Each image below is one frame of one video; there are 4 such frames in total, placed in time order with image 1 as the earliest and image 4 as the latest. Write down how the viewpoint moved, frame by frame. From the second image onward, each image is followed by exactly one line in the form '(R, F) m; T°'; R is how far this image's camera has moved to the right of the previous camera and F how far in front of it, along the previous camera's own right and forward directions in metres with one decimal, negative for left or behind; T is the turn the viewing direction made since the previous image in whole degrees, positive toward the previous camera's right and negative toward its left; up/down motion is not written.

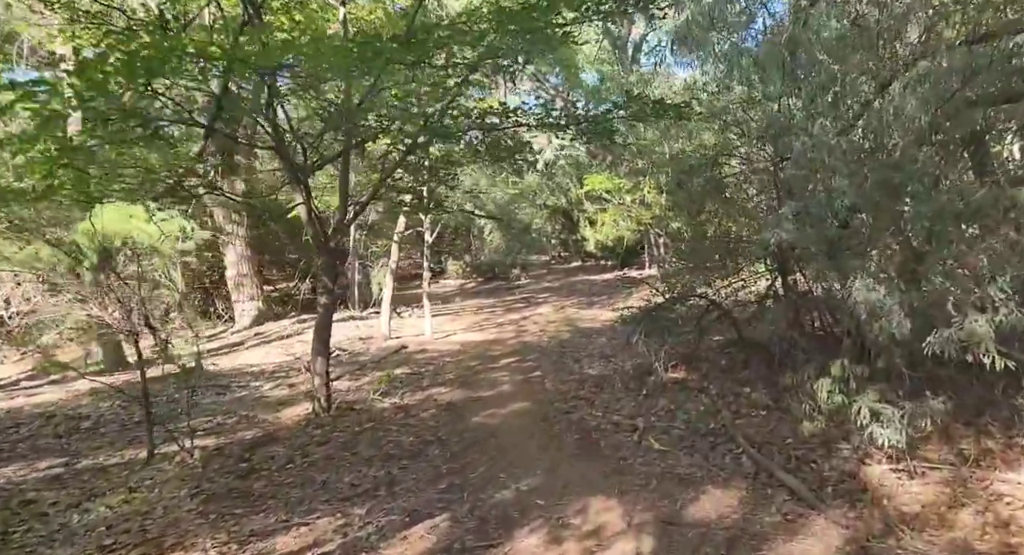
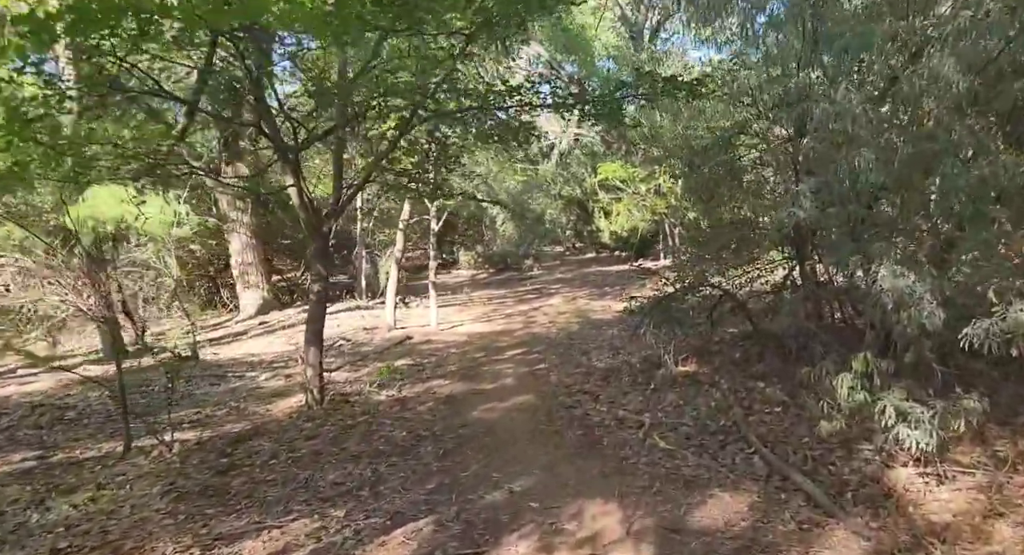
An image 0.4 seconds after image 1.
(+0.2, +0.4) m; -1°
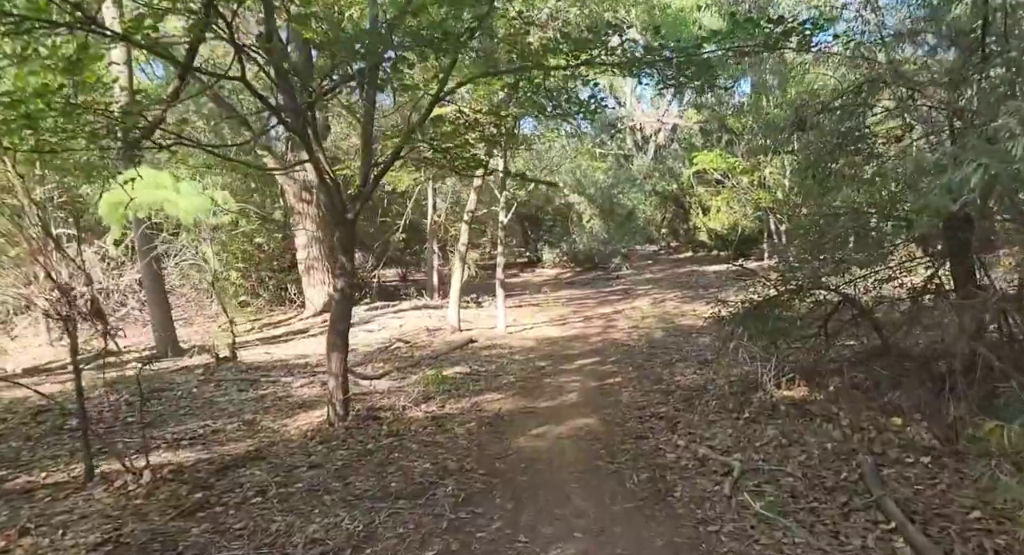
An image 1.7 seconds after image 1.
(+0.3, +1.4) m; -8°
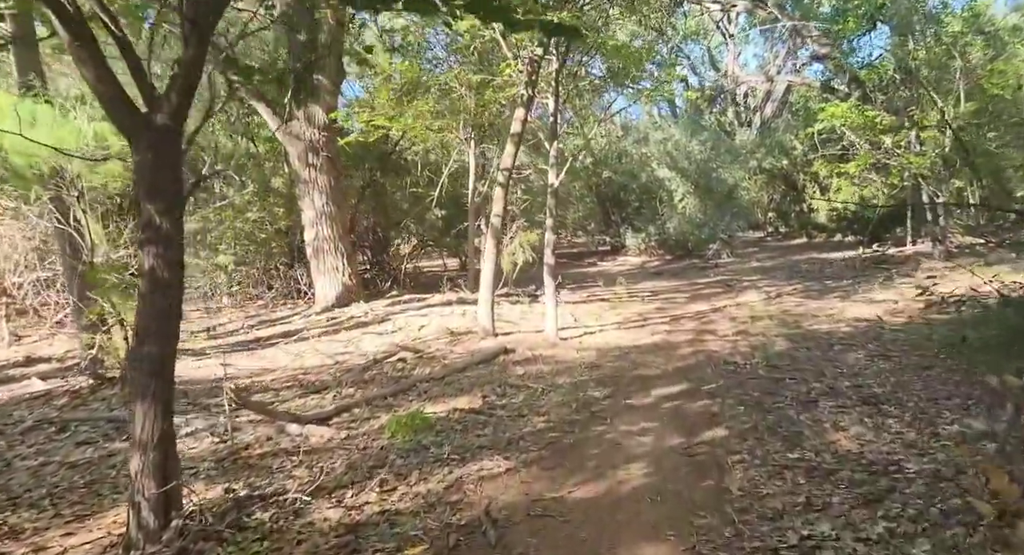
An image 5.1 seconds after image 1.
(+0.5, +3.5) m; -8°
